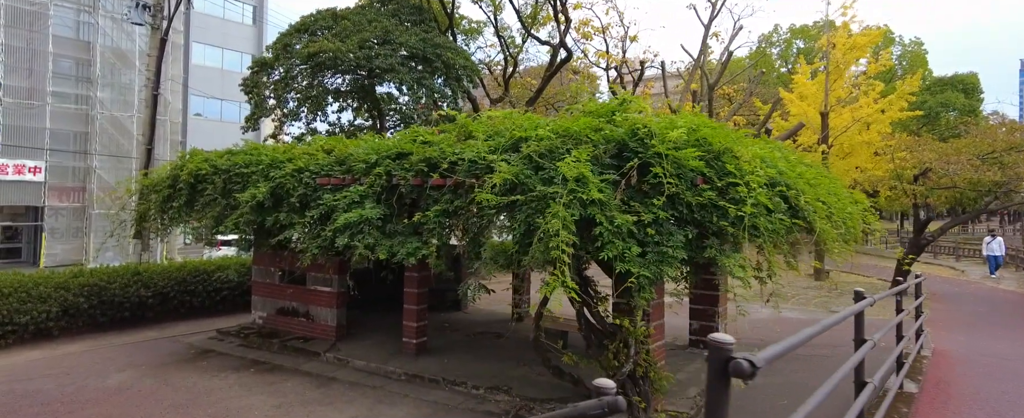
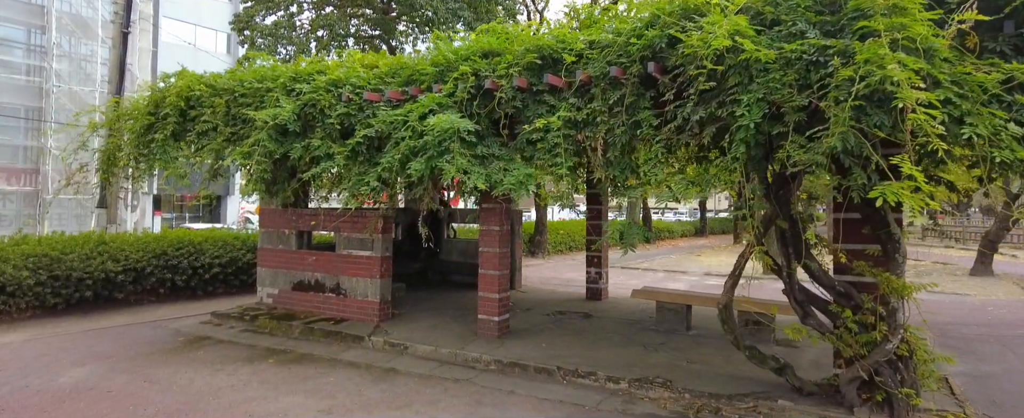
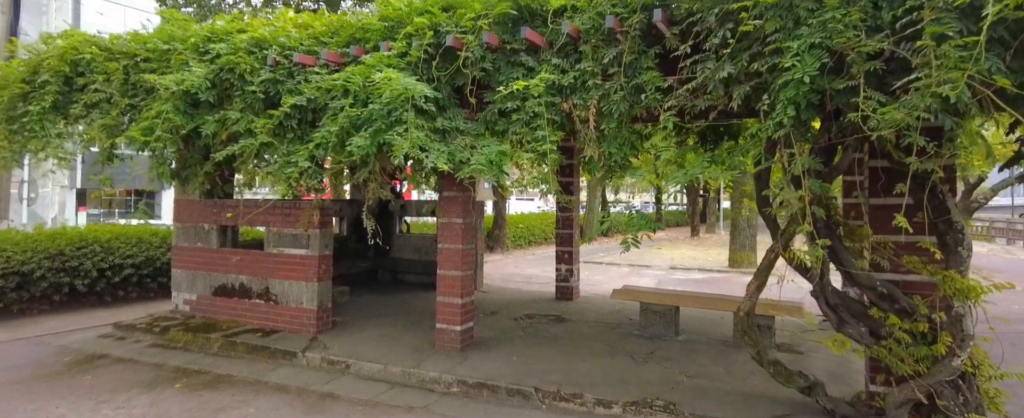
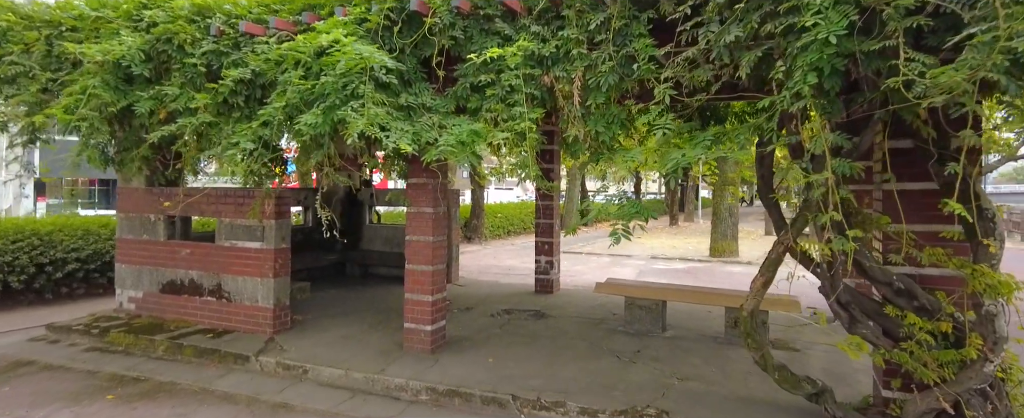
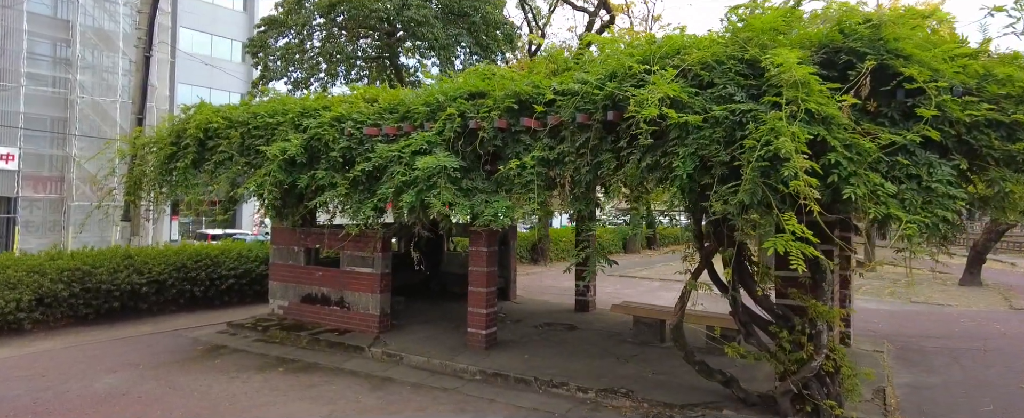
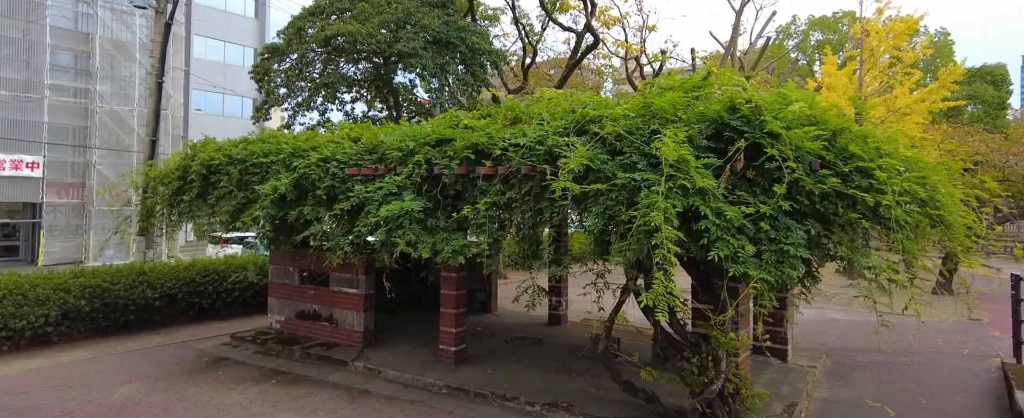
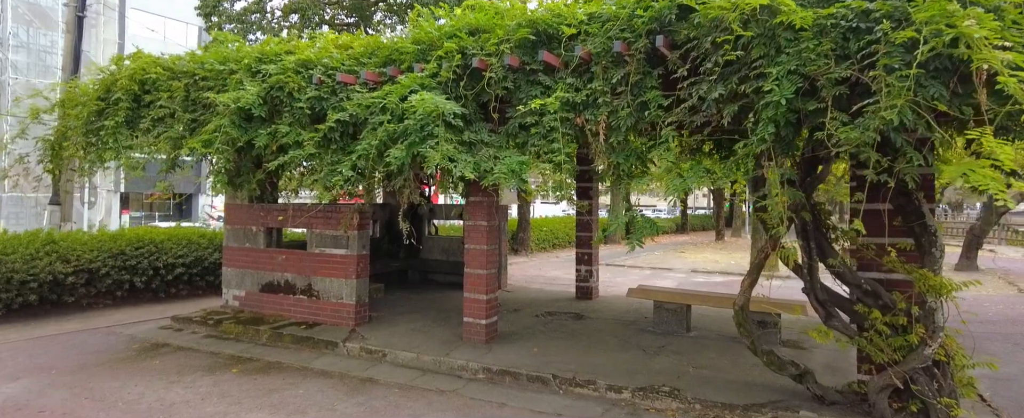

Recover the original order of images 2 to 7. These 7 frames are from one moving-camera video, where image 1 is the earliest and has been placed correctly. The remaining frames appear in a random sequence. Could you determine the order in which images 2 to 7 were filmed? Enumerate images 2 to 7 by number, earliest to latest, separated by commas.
6, 5, 2, 7, 3, 4
